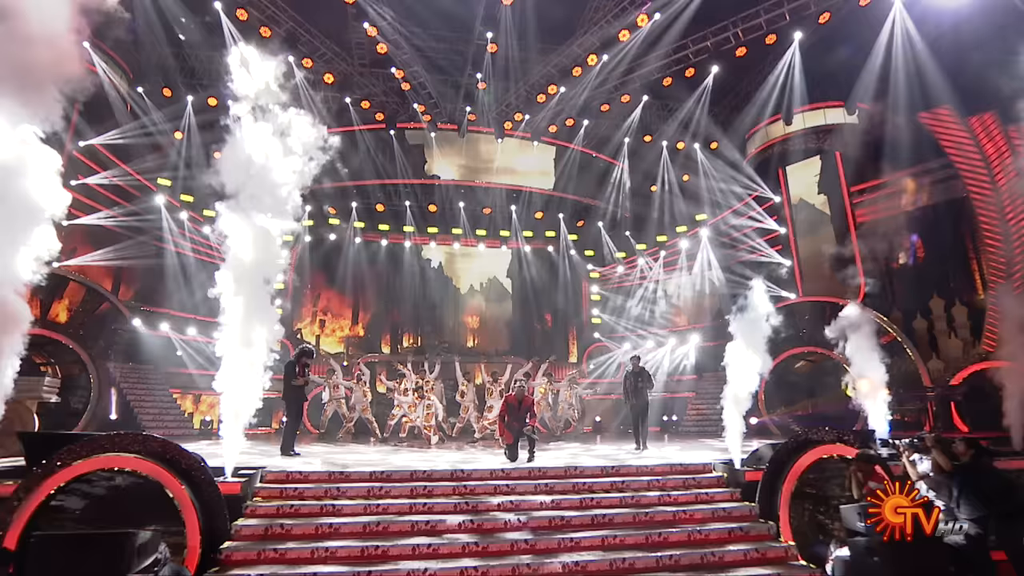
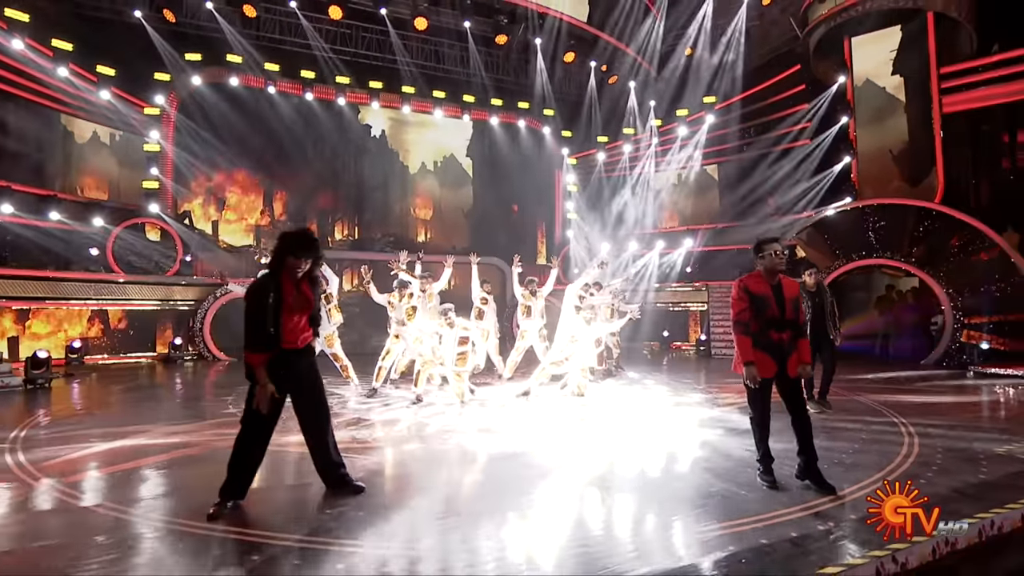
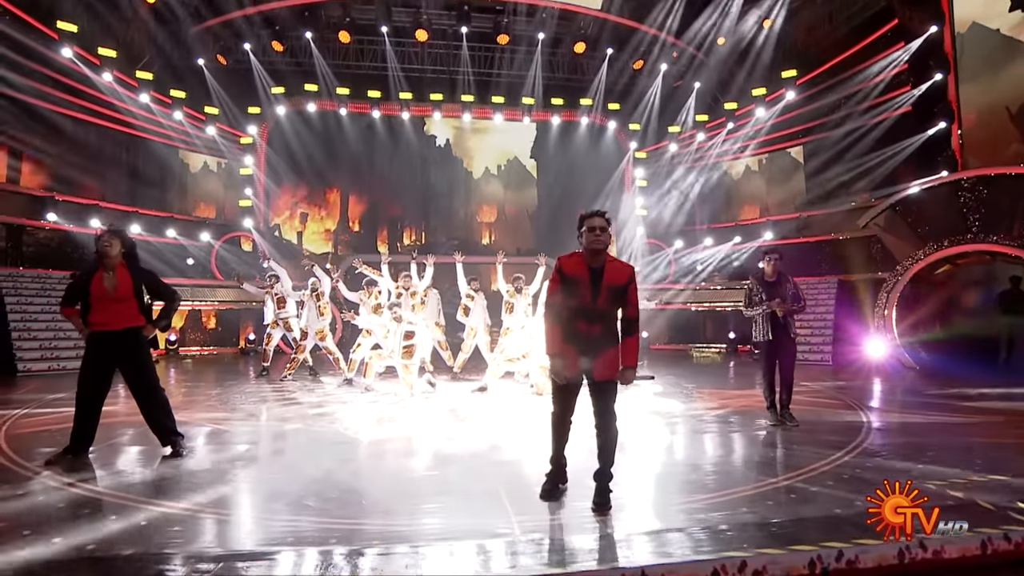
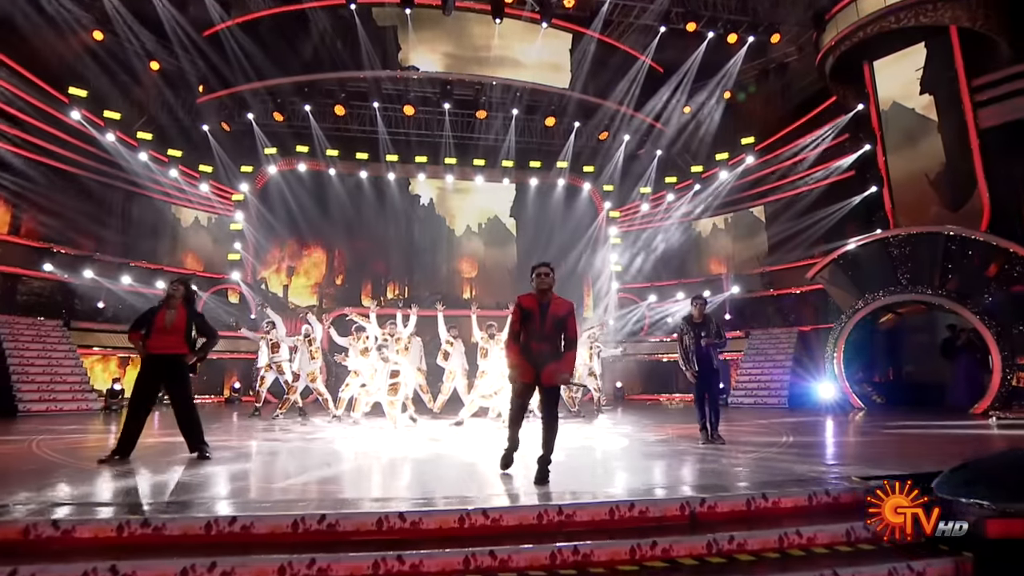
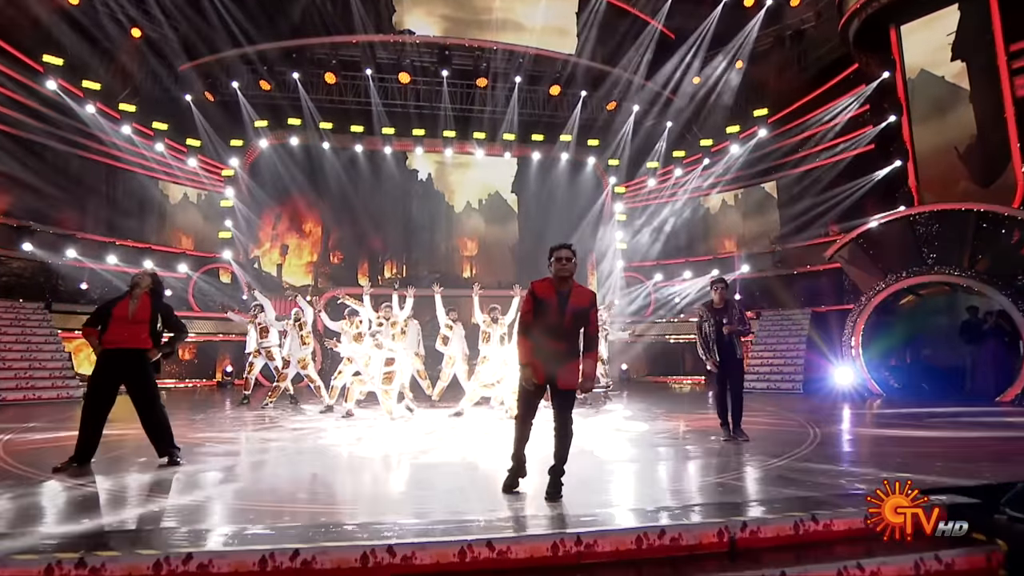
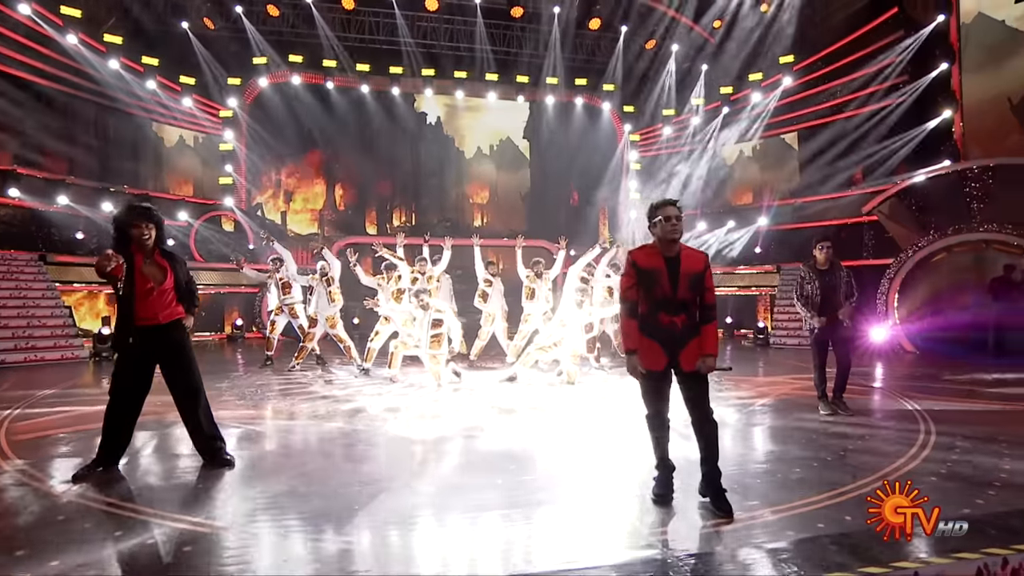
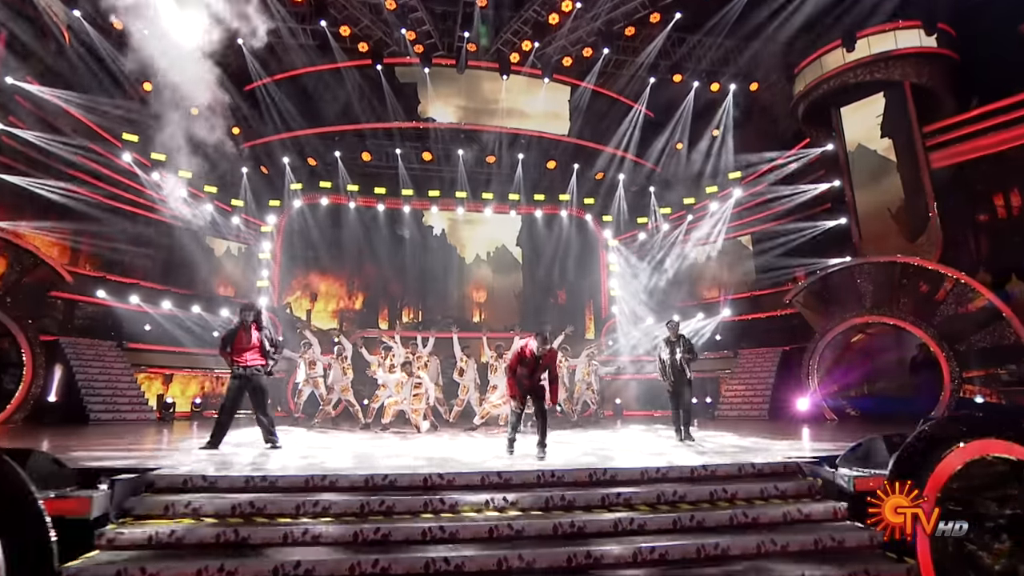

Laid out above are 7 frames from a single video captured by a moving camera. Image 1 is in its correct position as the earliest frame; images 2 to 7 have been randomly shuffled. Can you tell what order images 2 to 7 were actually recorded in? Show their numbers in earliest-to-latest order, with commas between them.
7, 4, 5, 3, 6, 2
